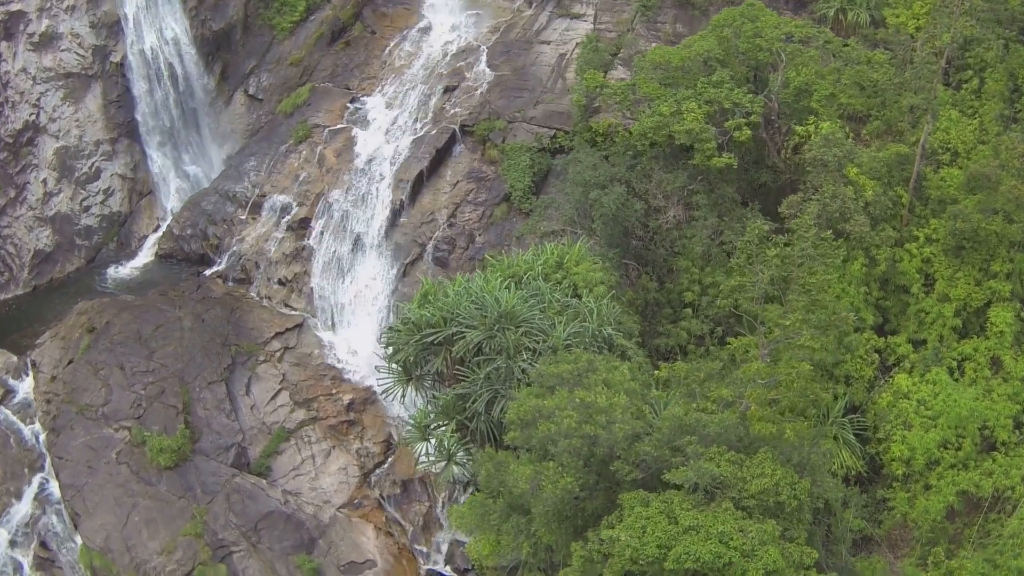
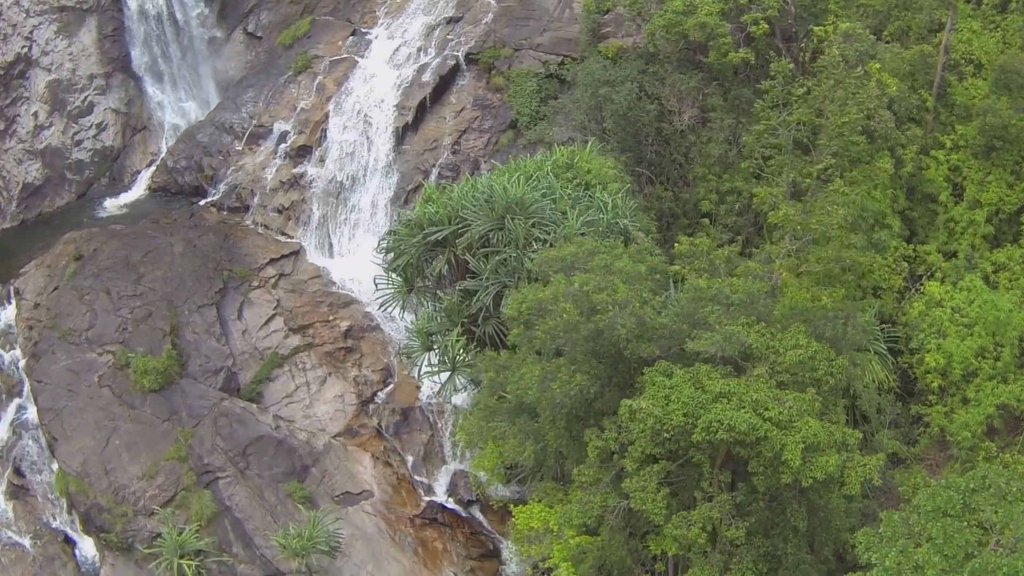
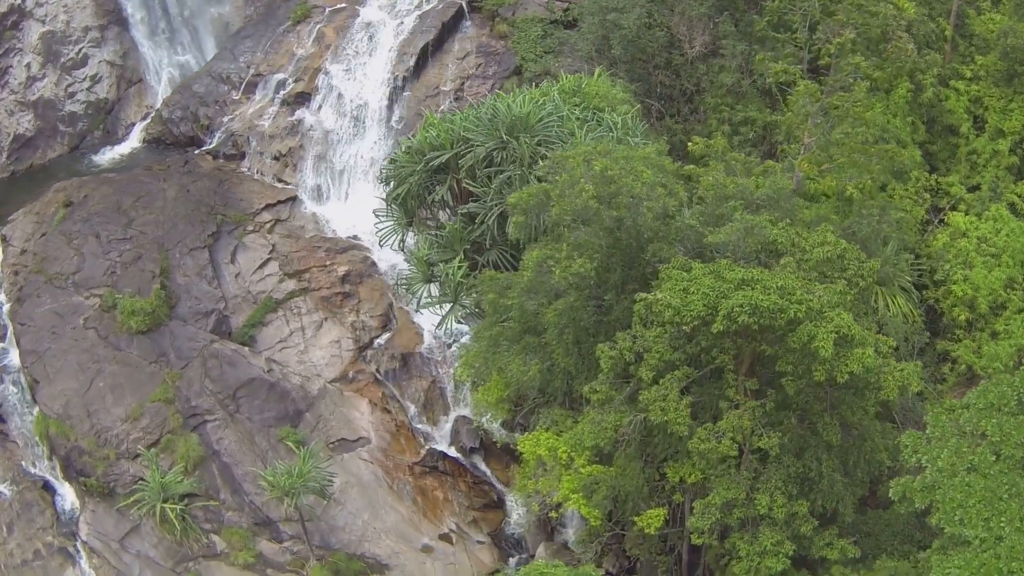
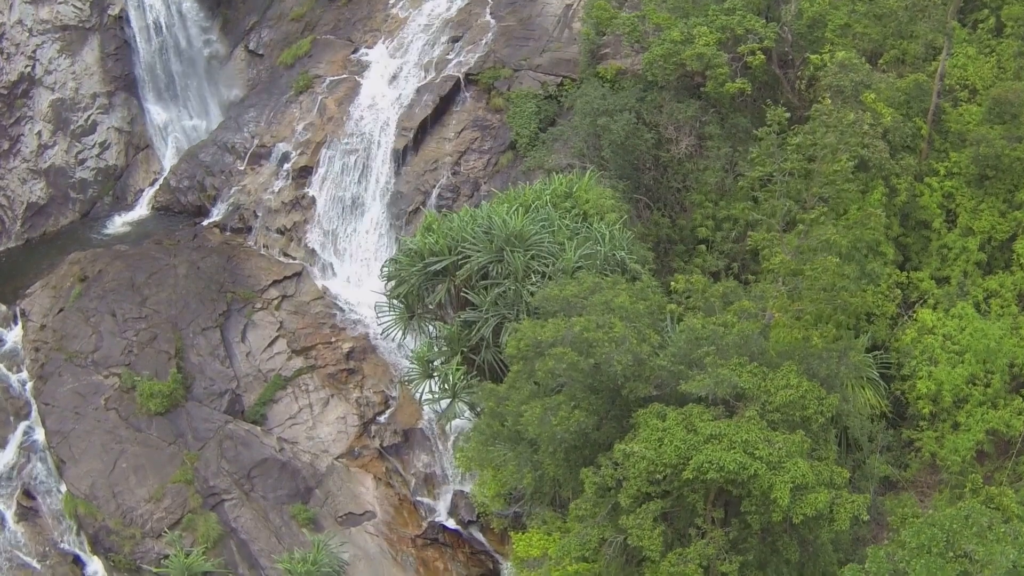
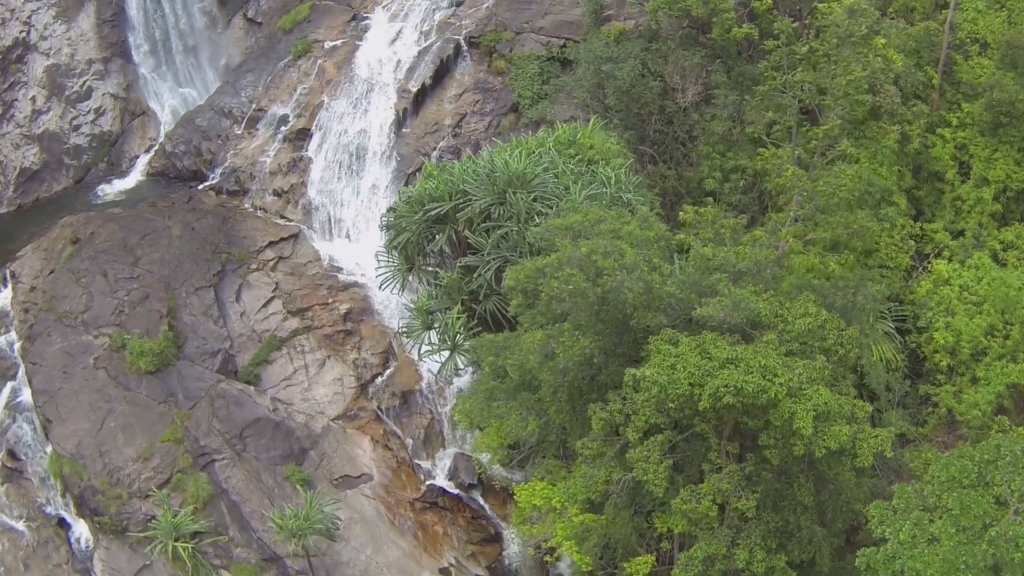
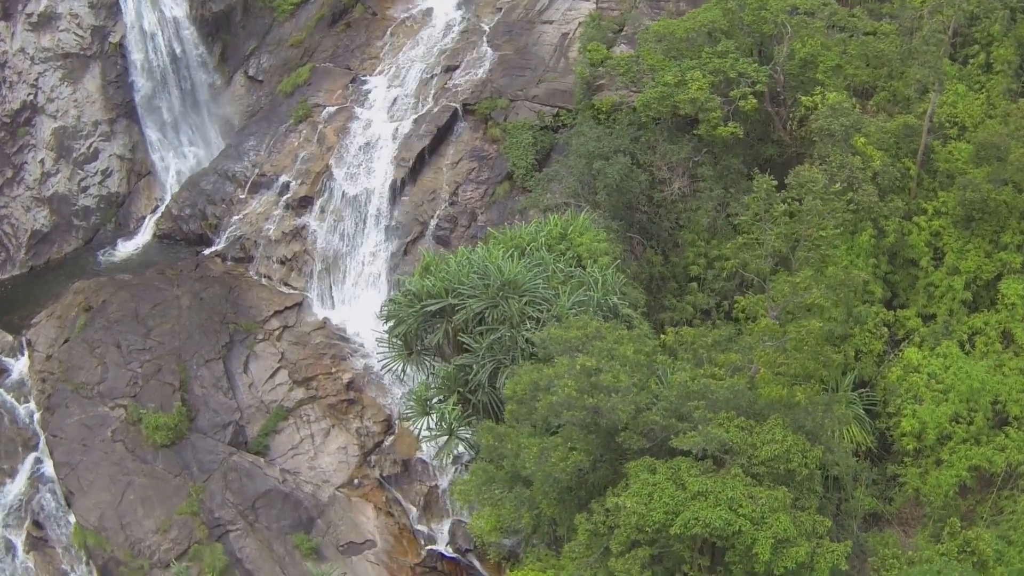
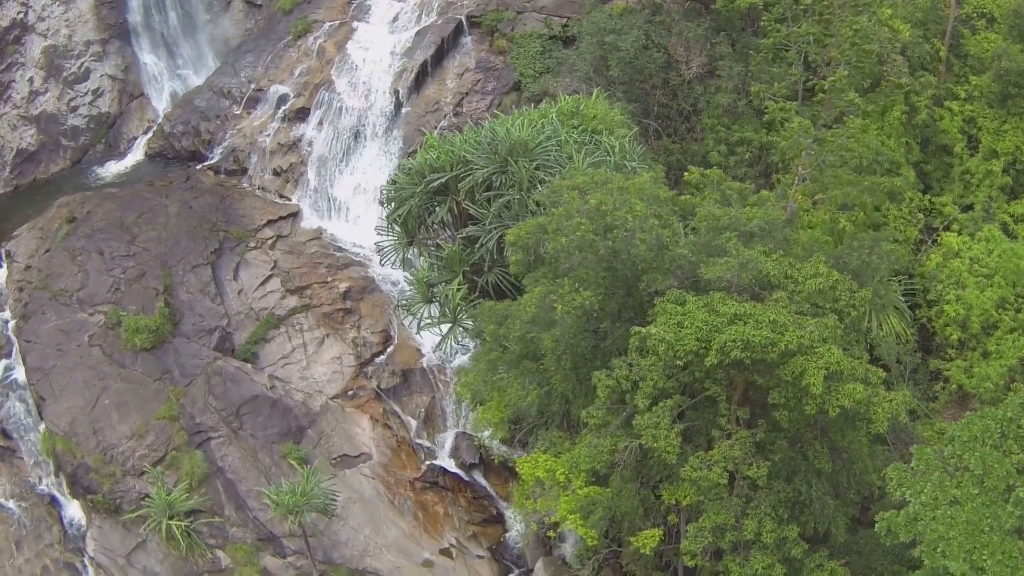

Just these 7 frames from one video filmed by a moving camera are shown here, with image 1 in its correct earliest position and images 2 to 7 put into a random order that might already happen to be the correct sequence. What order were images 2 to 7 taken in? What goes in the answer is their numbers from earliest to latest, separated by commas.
6, 4, 2, 5, 7, 3
